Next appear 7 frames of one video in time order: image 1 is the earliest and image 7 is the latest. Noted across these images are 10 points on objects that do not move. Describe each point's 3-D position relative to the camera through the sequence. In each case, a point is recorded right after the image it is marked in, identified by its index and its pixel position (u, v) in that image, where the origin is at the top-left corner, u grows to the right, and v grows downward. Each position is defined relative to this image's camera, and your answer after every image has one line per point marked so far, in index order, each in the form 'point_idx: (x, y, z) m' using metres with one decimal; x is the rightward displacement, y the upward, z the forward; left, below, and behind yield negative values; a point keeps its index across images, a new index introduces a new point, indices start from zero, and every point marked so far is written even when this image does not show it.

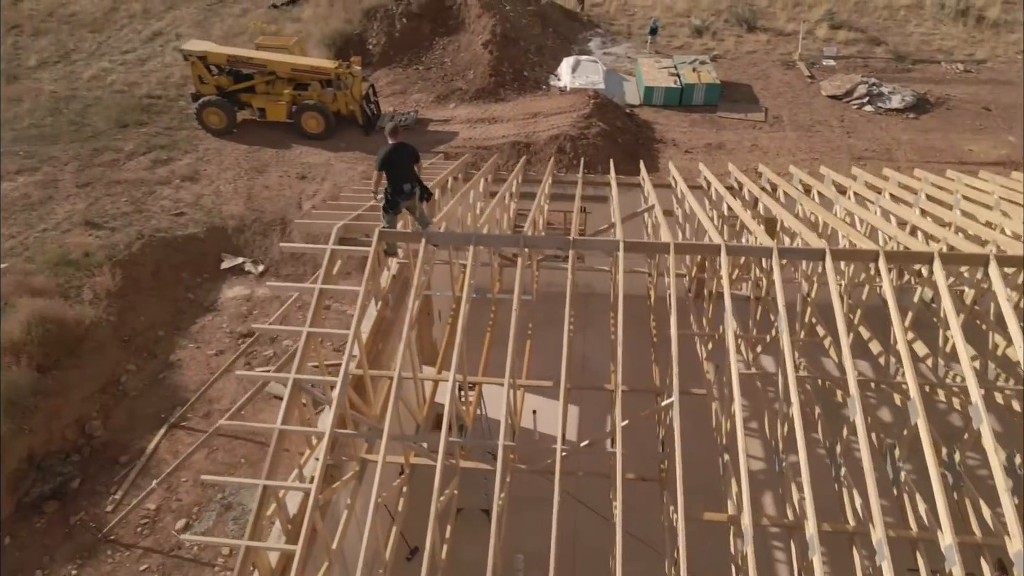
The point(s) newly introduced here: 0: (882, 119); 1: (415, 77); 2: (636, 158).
0: (+6.8, +3.1, +13.6) m
1: (-1.9, +4.2, +14.7) m
2: (+2.0, +2.1, +12.2) m
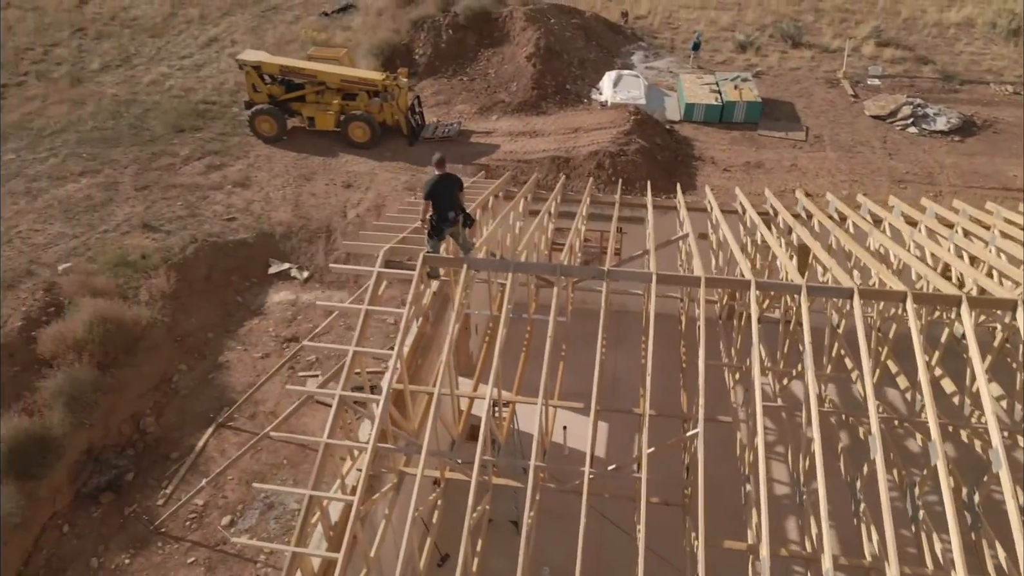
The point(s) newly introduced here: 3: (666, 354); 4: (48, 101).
0: (+7.5, +2.7, +13.5) m
1: (-1.1, +4.1, +15.0) m
2: (+2.7, +1.9, +12.4) m
3: (+1.7, -0.8, +8.2) m
4: (-9.0, +3.6, +14.4) m
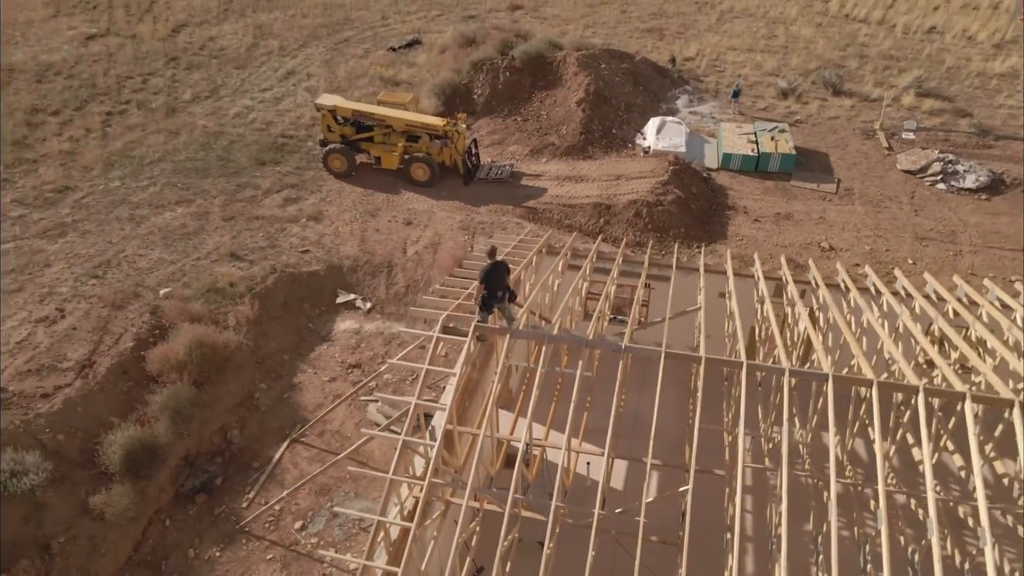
0: (+8.4, +1.7, +14.2) m
1: (0.0, +3.5, +16.3) m
2: (+3.5, +1.1, +13.4) m
3: (+2.2, -1.4, +9.3) m
4: (-8.0, +3.4, +16.1) m
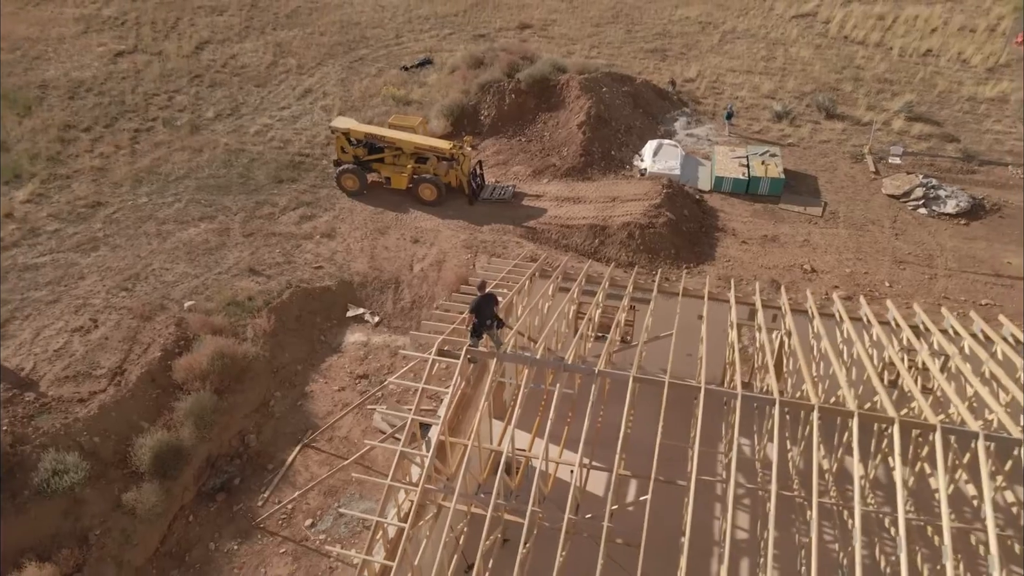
0: (+8.5, +1.3, +14.9) m
1: (+0.1, +3.2, +17.1) m
2: (+3.5, +0.8, +14.2) m
3: (+2.0, -1.8, +10.1) m
4: (-7.9, +3.3, +17.1) m
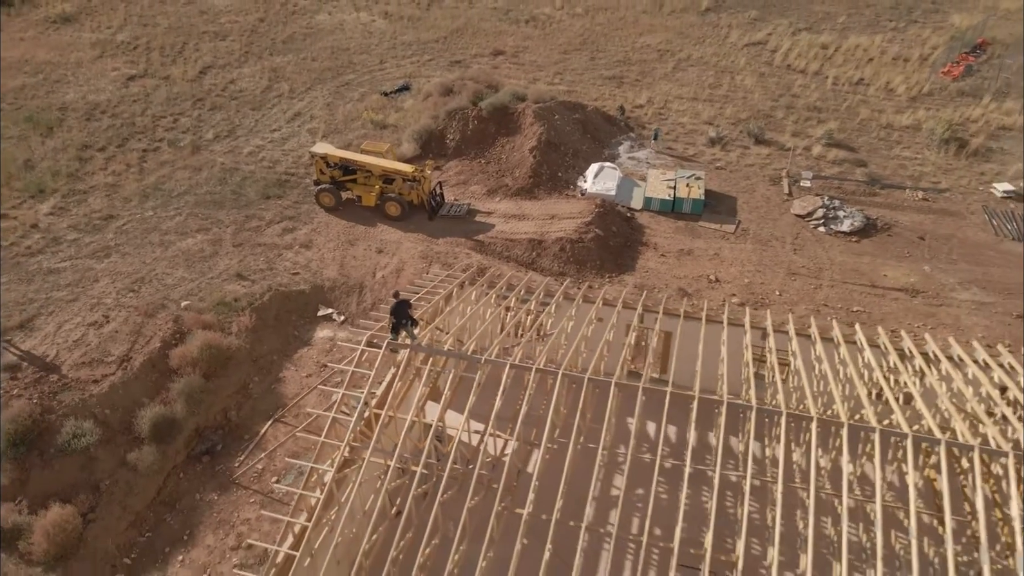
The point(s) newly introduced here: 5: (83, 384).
0: (+7.4, +1.1, +17.2) m
1: (-0.9, +3.1, +19.5) m
2: (+2.4, +0.7, +16.5) m
3: (+0.8, -1.9, +12.5) m
4: (-8.9, +3.2, +19.6) m
5: (-7.1, -1.6, +12.3) m
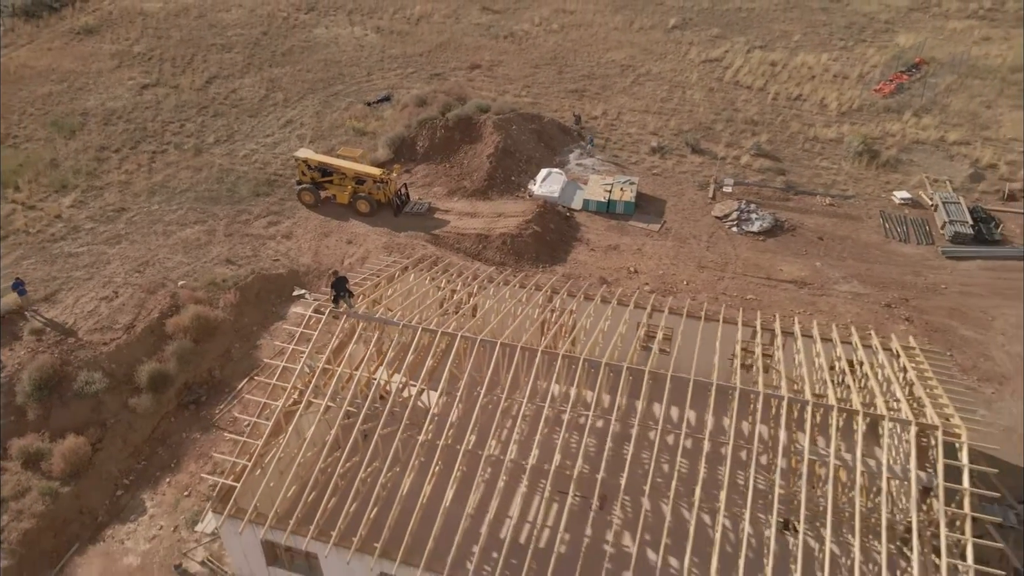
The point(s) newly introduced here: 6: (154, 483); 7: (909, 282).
0: (+6.1, +1.3, +19.7) m
1: (-2.1, +3.4, +22.3) m
2: (+1.1, +0.9, +19.2) m
3: (-0.6, -1.6, +15.2) m
4: (-10.1, +3.7, +22.5) m
5: (-8.6, -1.2, +15.2) m
6: (-6.6, -3.6, +13.6) m
7: (+9.7, +0.2, +18.2) m
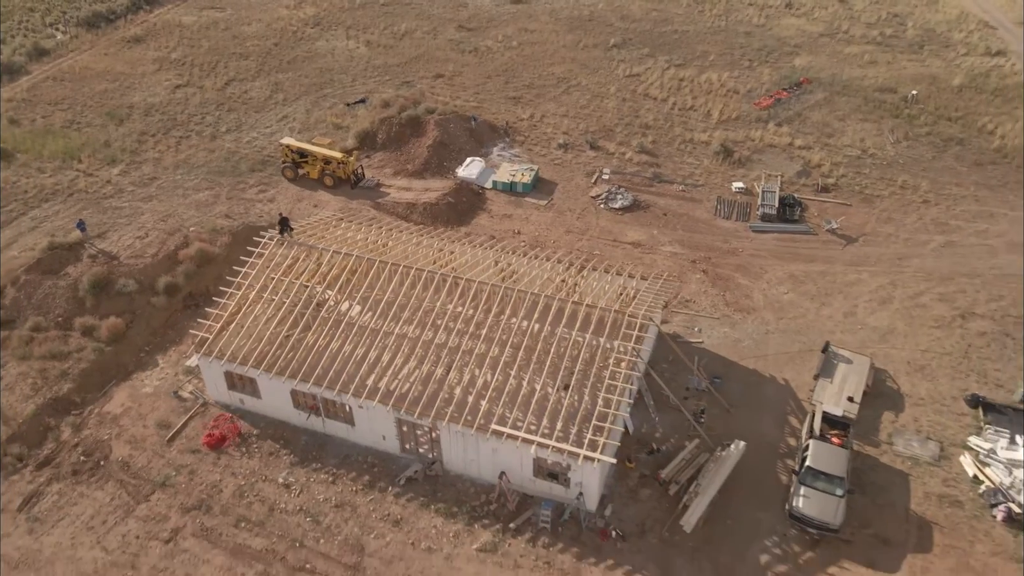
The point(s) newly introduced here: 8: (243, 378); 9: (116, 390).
0: (+3.3, +2.7, +26.4) m
1: (-4.7, +5.1, +29.3) m
2: (-1.7, +2.5, +26.1) m
3: (-3.7, 0.0, +22.2) m
4: (-12.7, +5.6, +29.9) m
5: (-11.6, +0.7, +22.5) m
6: (-9.8, -1.7, +20.9) m
7: (+6.8, +1.4, +24.7) m
8: (-6.6, -2.2, +18.2) m
9: (-10.5, -2.7, +19.6) m
